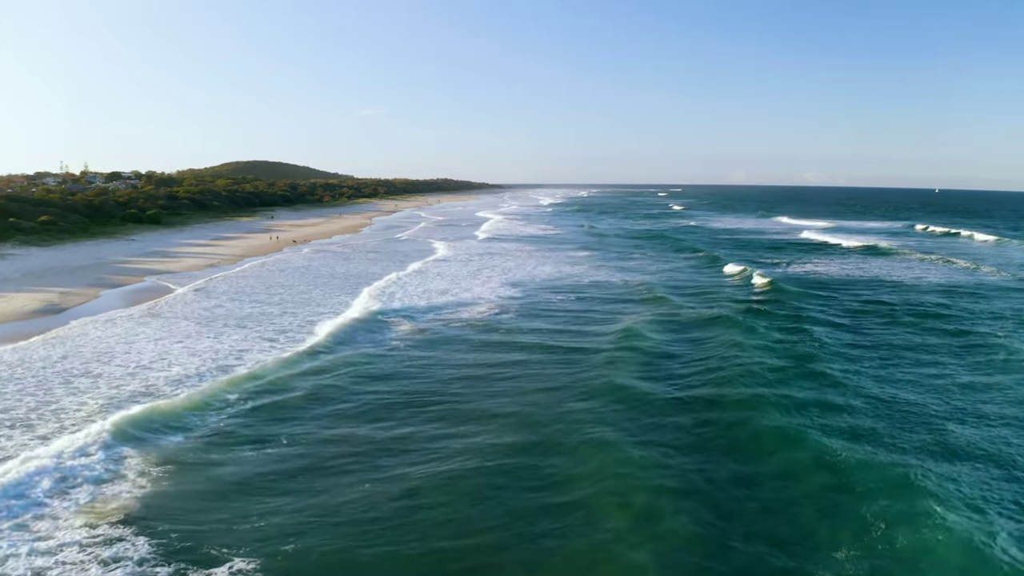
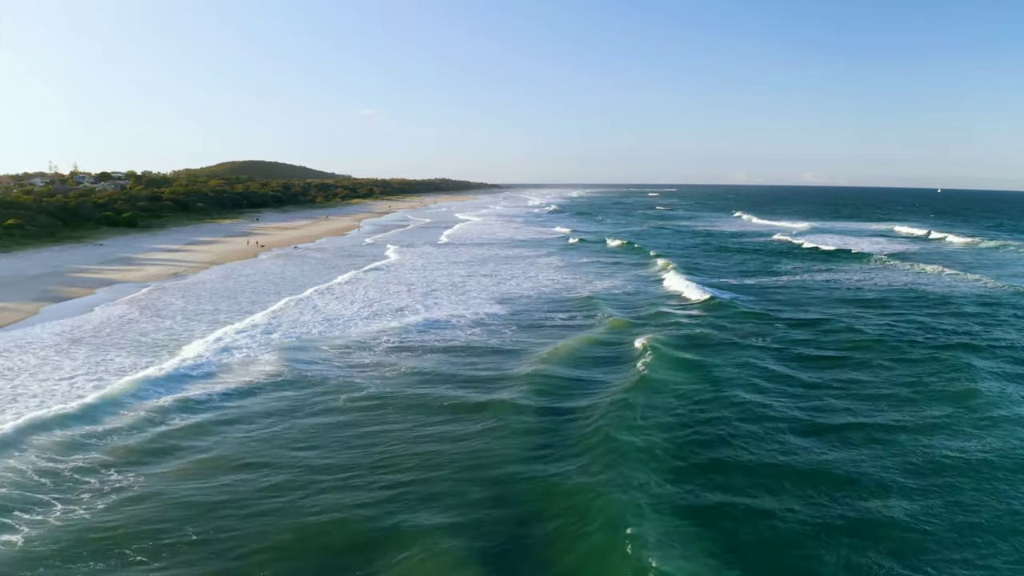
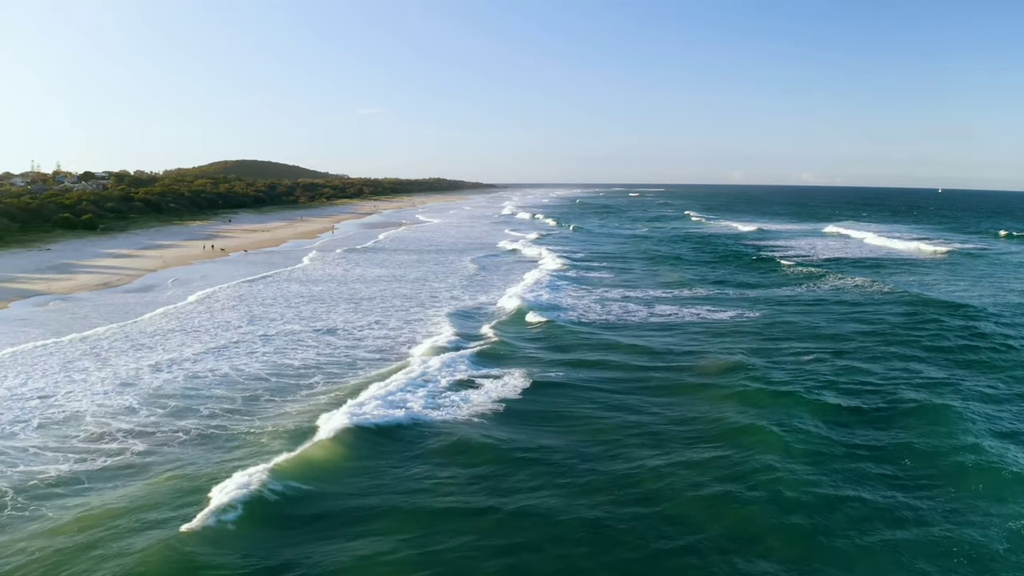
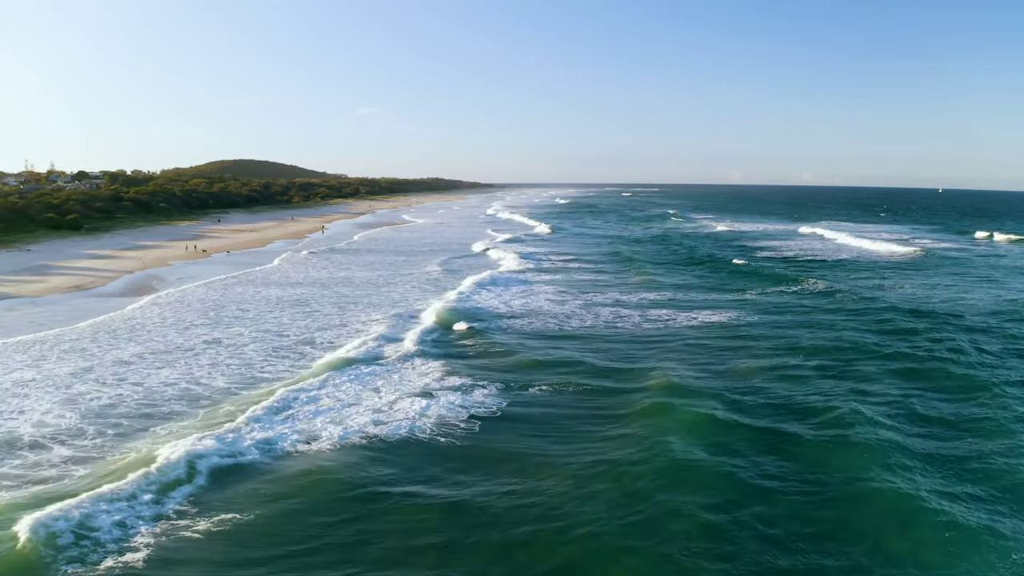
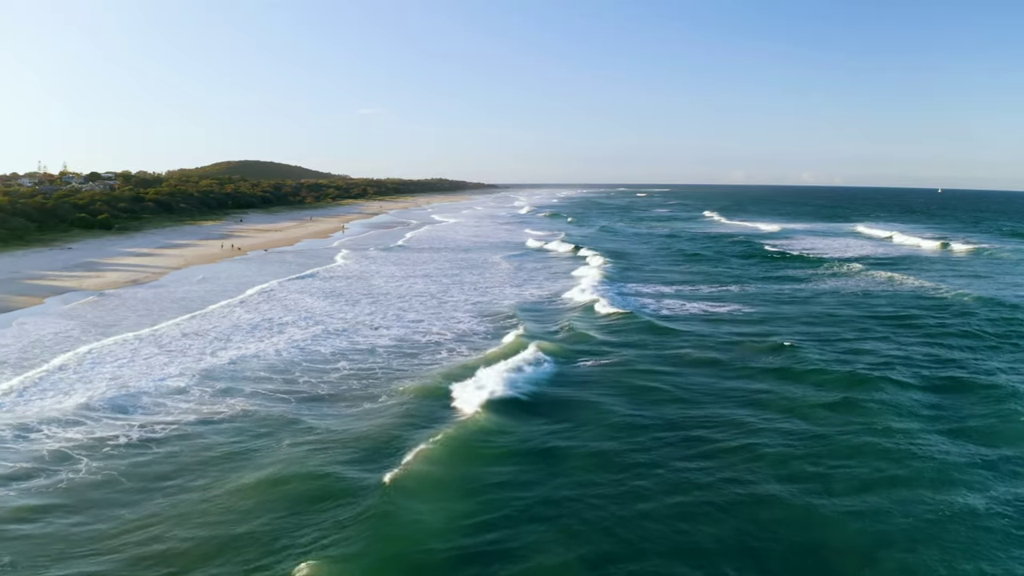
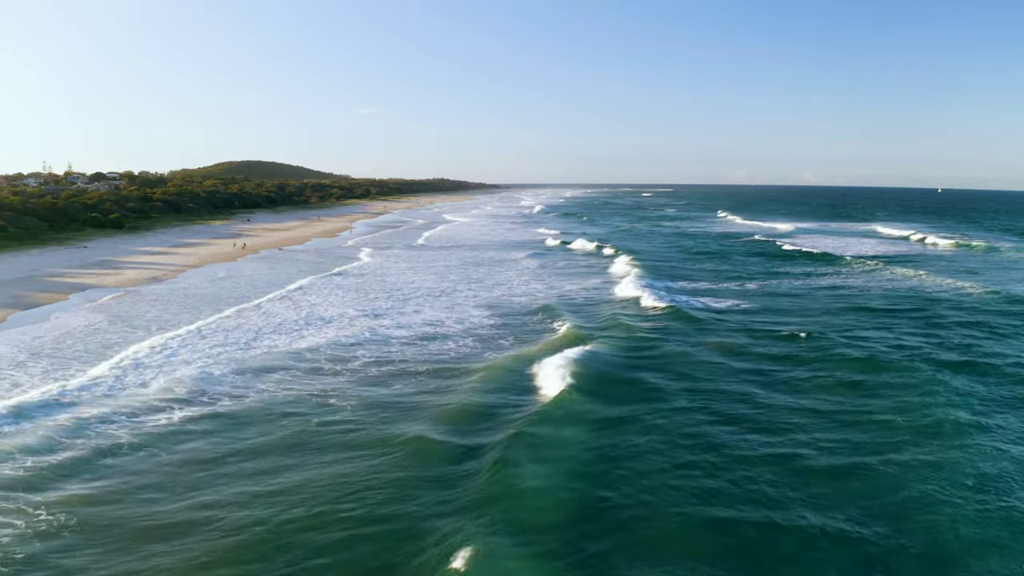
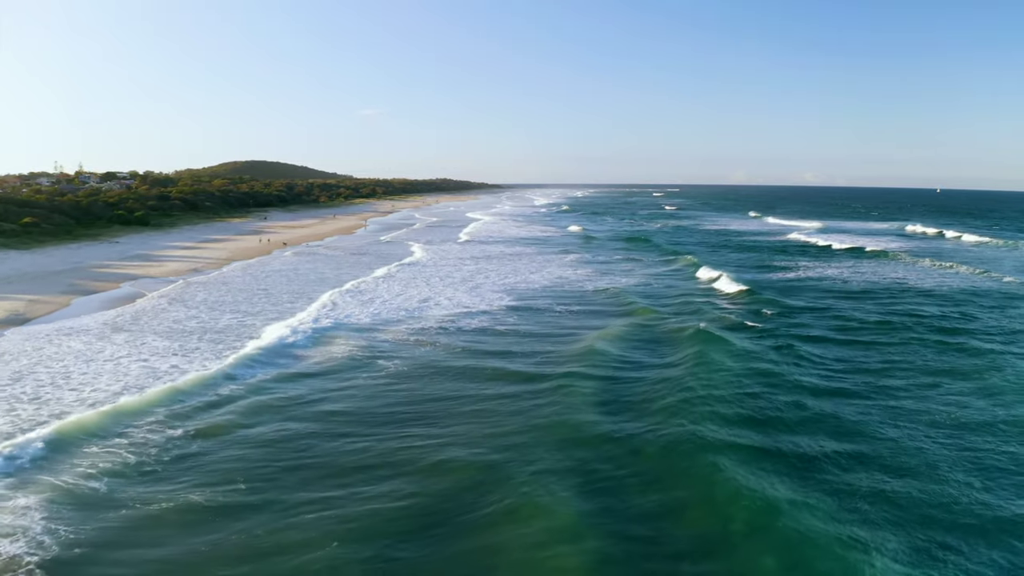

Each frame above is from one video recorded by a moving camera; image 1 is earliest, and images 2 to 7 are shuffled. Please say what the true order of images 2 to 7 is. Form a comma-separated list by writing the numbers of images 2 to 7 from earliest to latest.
7, 2, 6, 5, 3, 4
